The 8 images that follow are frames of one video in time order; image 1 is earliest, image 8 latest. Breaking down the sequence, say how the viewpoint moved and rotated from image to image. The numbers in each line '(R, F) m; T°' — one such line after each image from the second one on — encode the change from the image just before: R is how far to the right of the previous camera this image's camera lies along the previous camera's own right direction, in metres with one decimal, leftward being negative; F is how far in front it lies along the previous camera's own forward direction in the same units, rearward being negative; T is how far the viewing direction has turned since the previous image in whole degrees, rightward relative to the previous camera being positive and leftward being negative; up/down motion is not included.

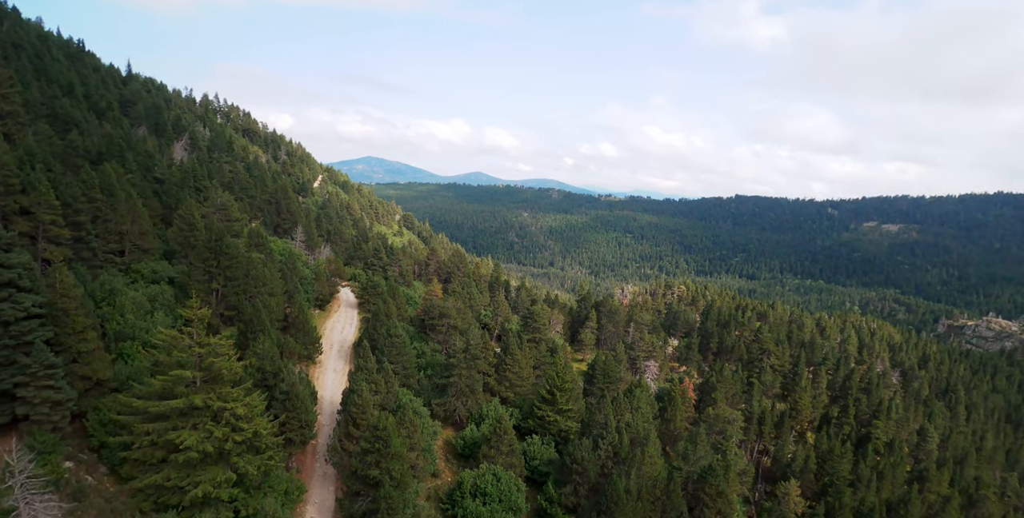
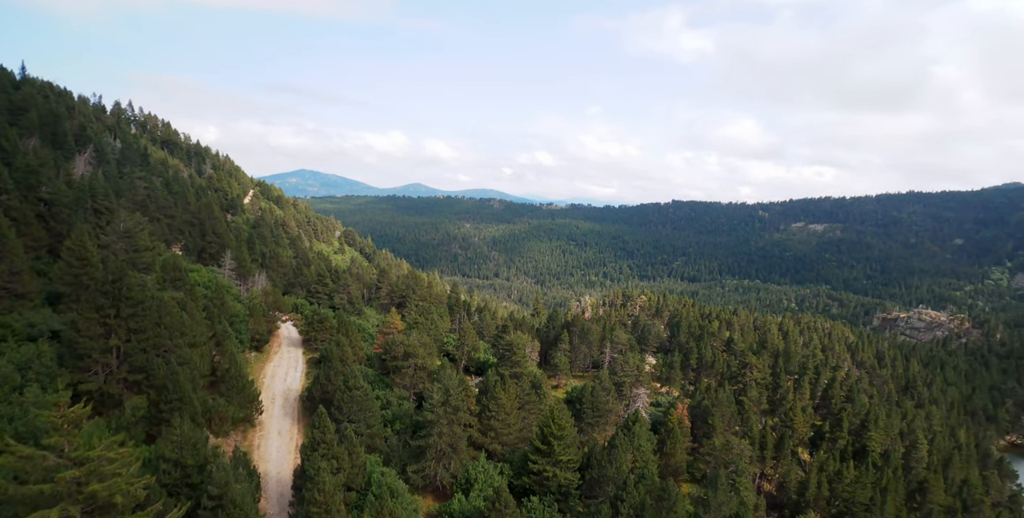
(-3.2, +8.1) m; +6°
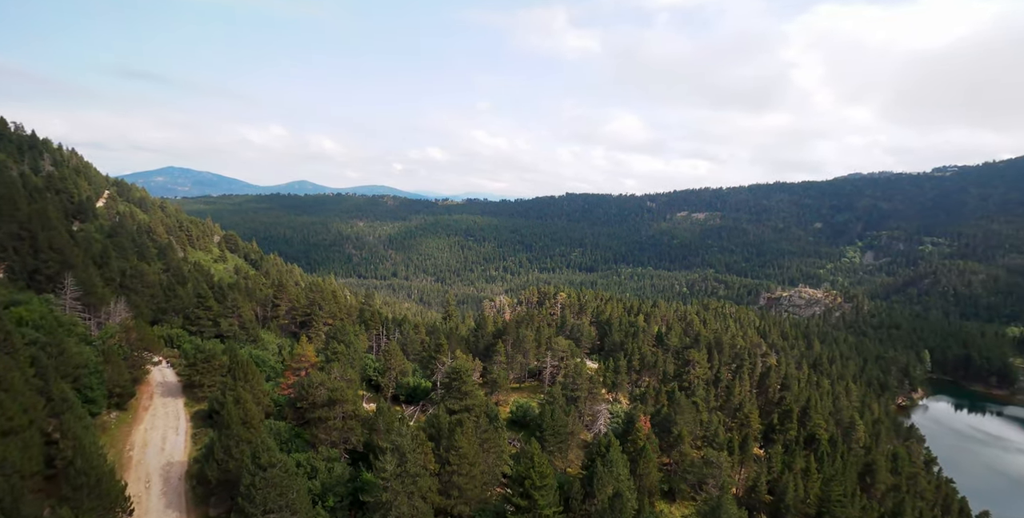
(-4.2, +9.4) m; +11°
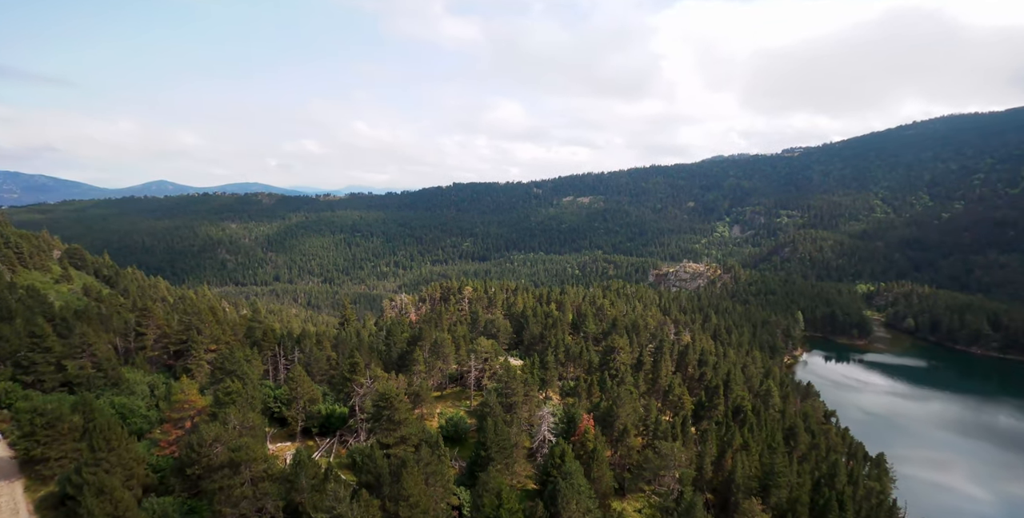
(-3.2, +5.9) m; +12°
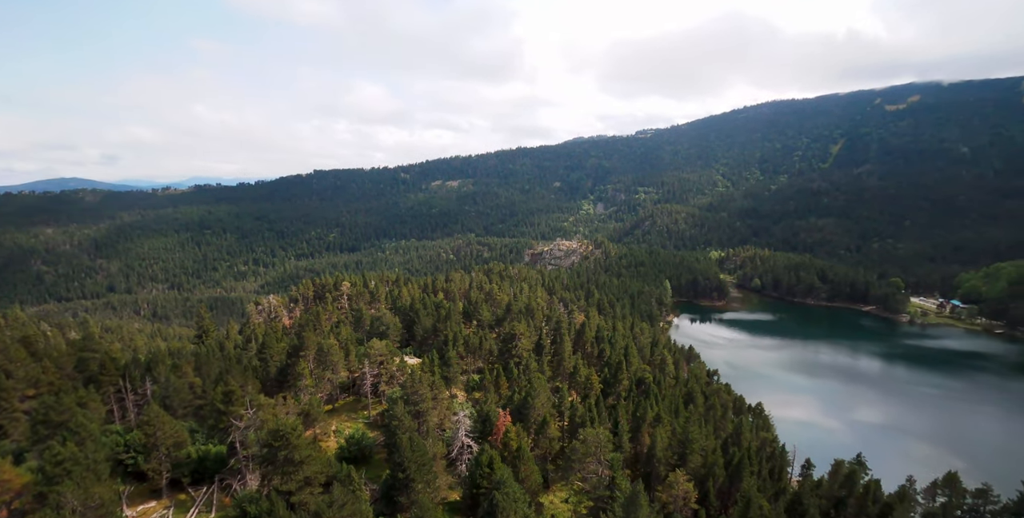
(-2.6, +4.5) m; +13°
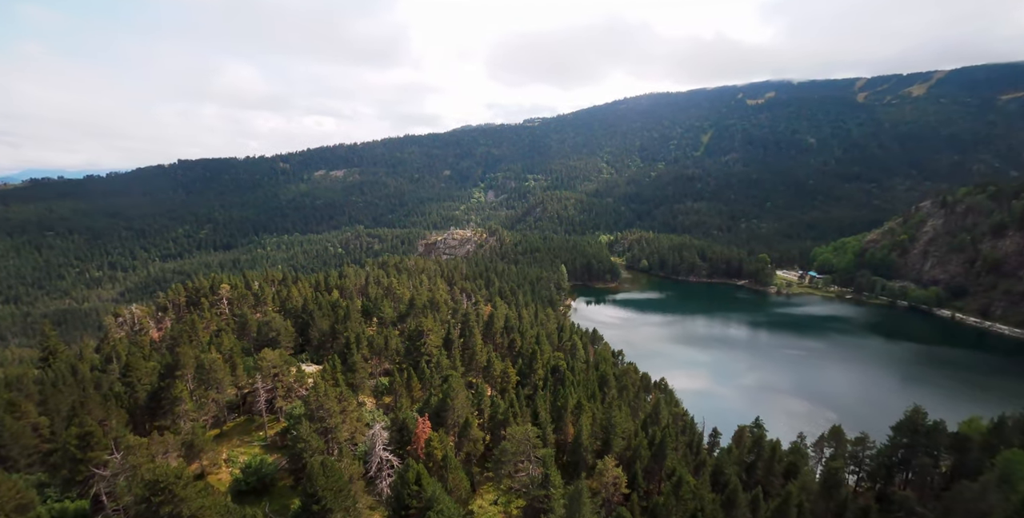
(-1.8, +3.0) m; +11°
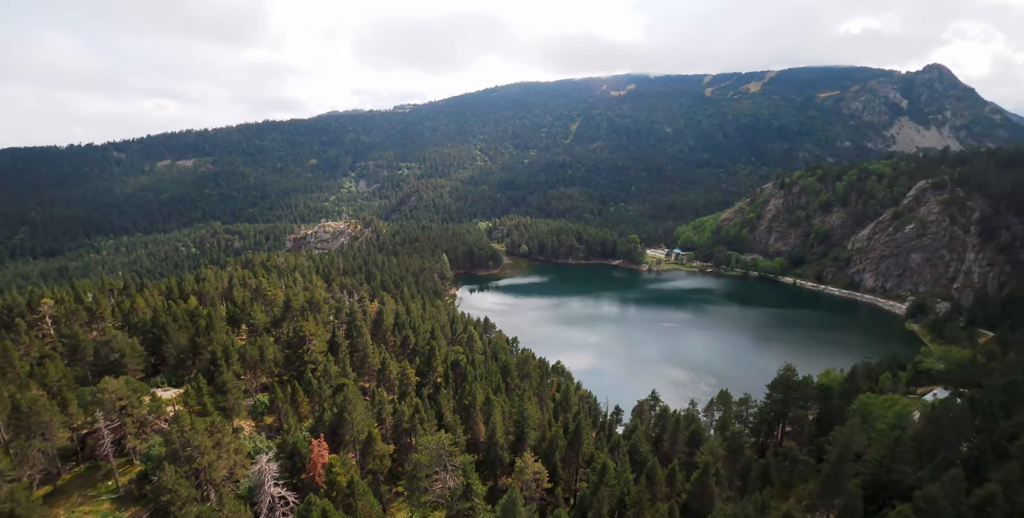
(-1.9, +3.6) m; +13°
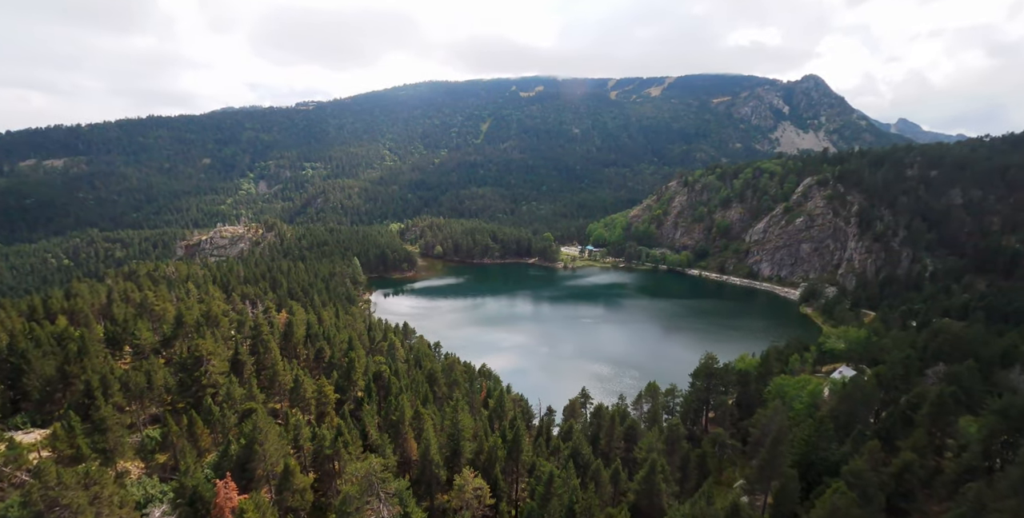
(-1.2, +2.5) m; +9°
